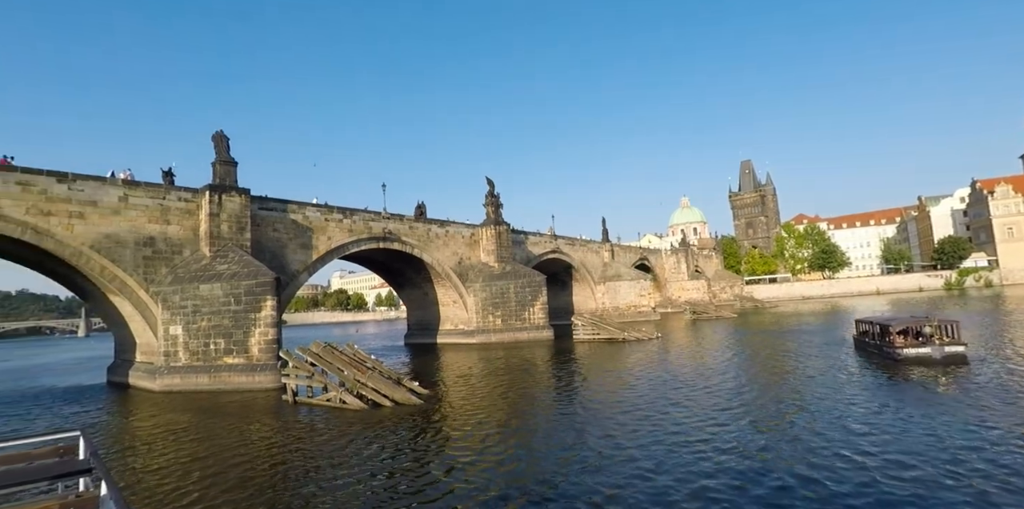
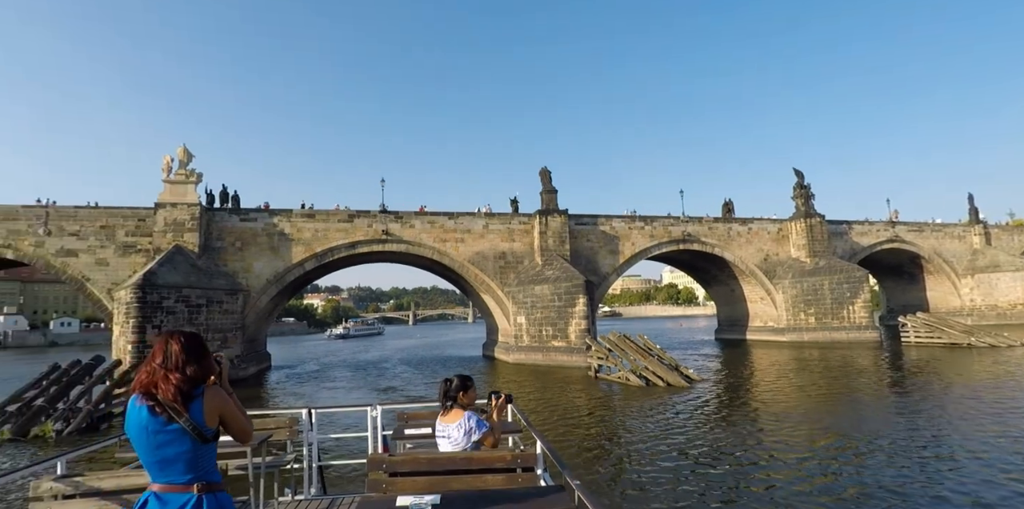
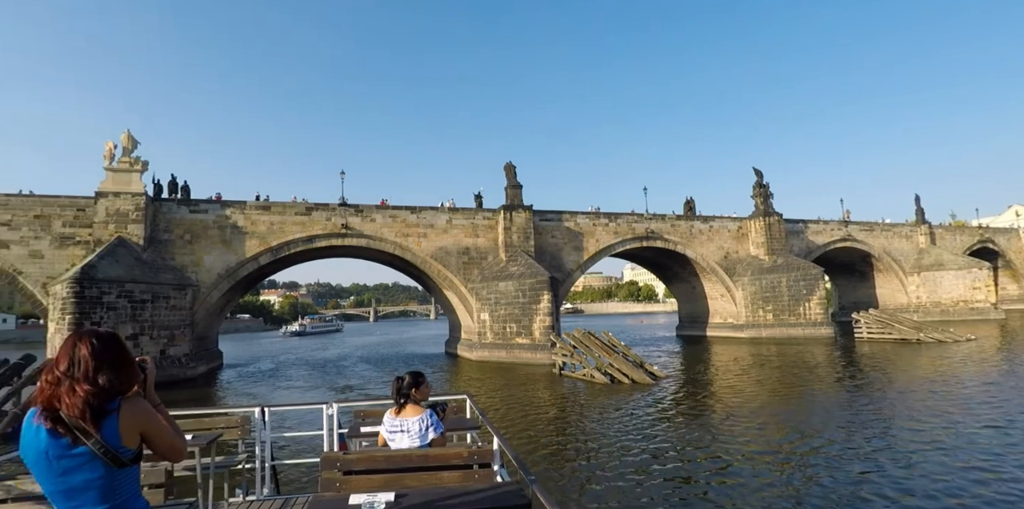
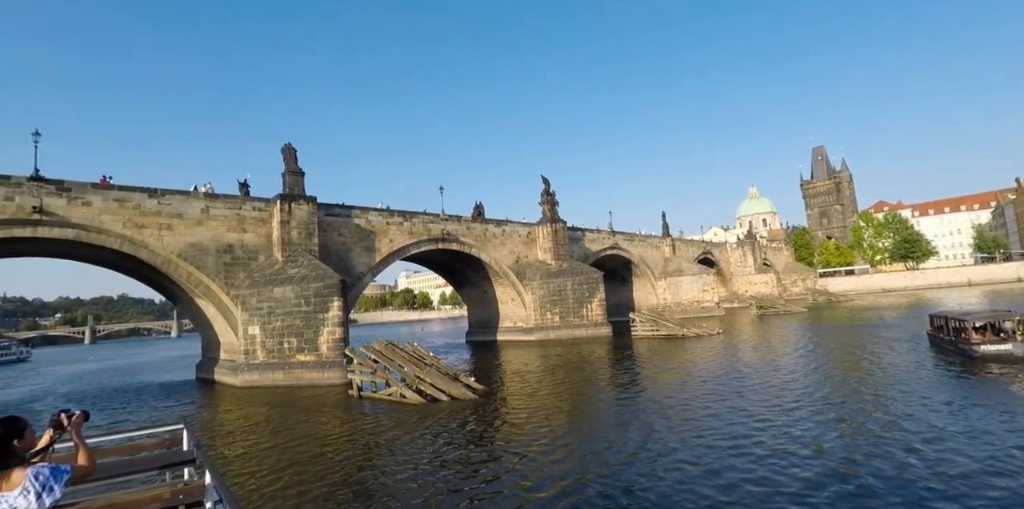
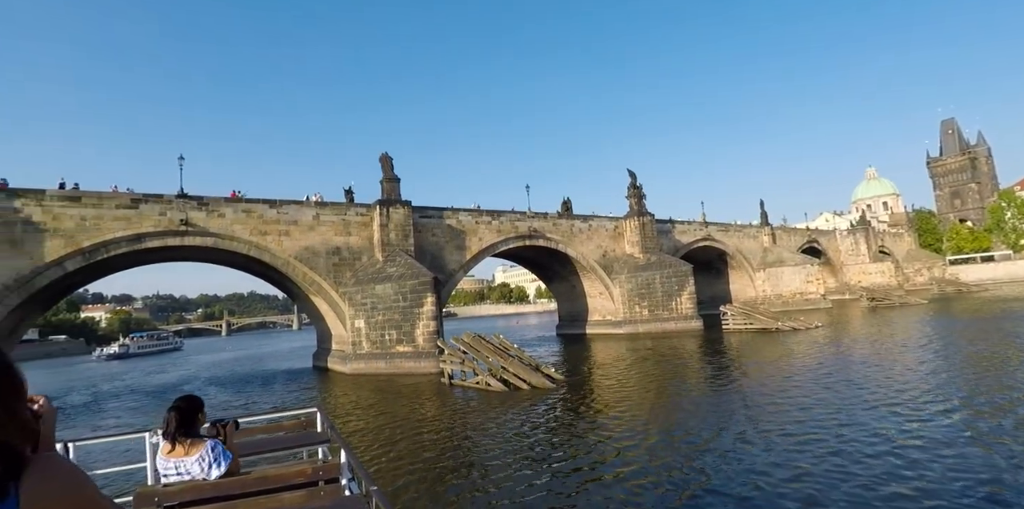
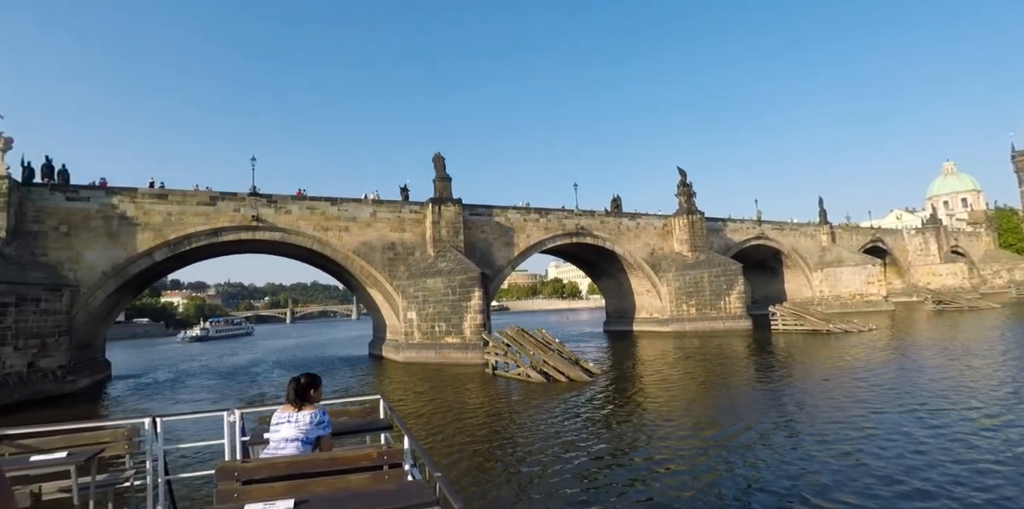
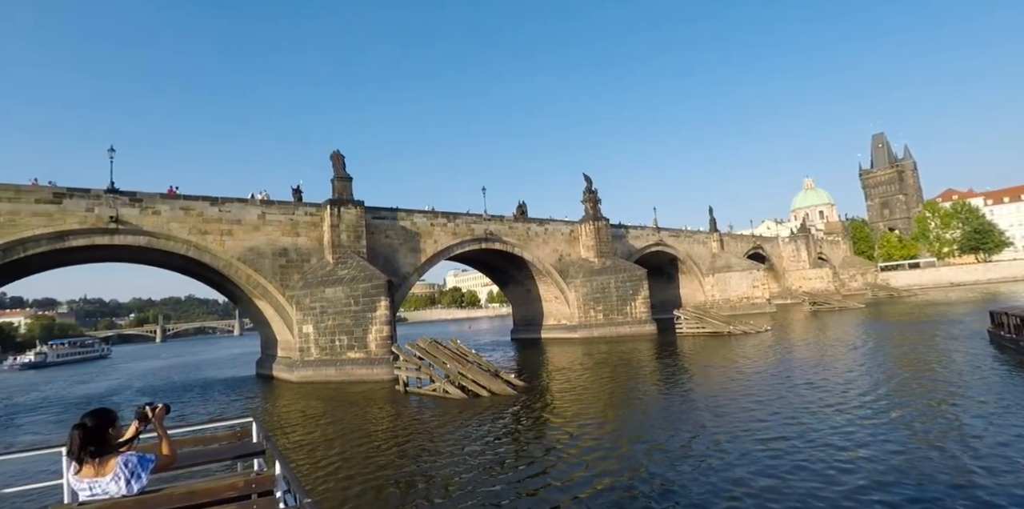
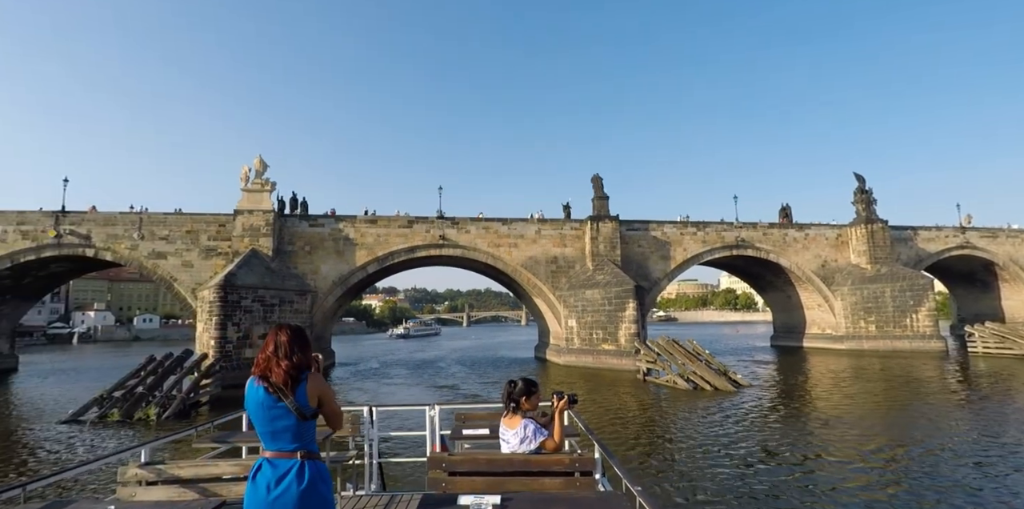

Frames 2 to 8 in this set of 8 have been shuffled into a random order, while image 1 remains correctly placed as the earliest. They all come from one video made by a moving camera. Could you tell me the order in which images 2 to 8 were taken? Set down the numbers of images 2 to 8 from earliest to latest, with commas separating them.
4, 7, 5, 6, 3, 2, 8
